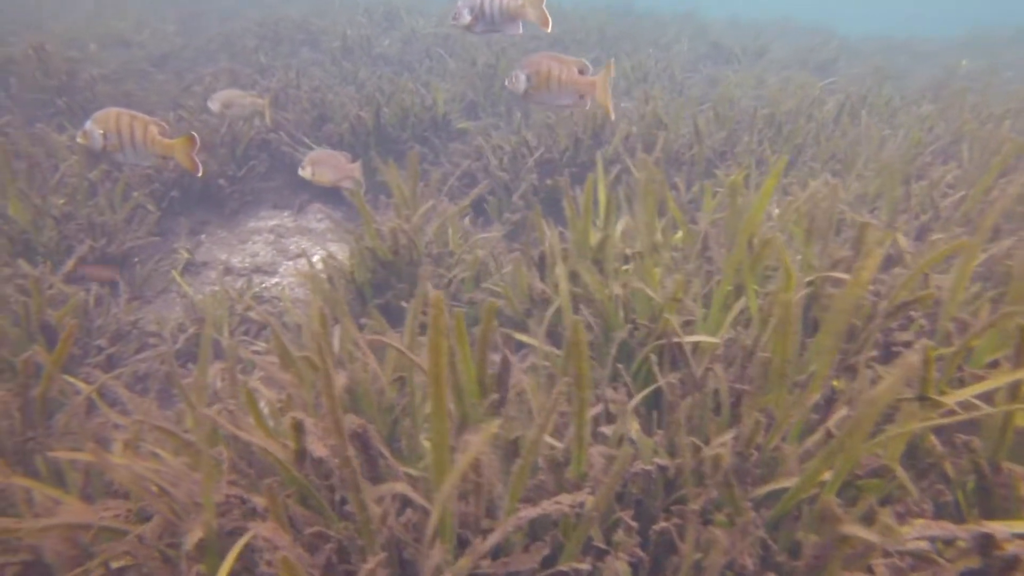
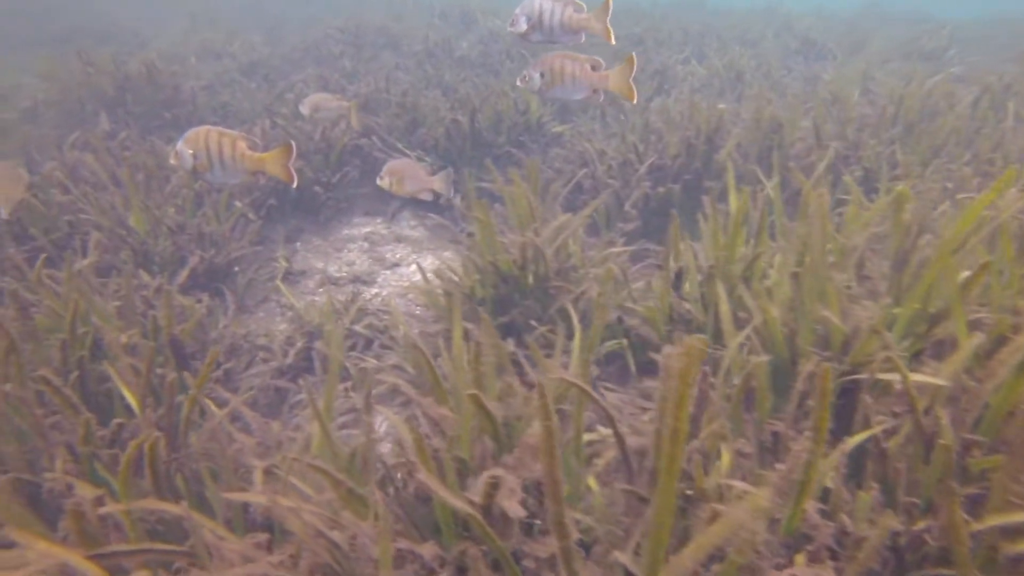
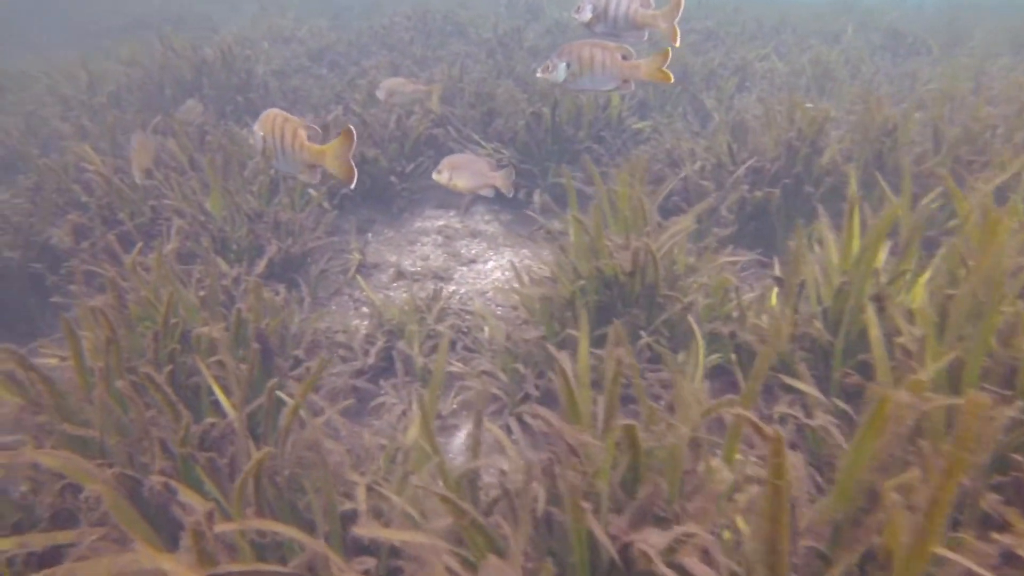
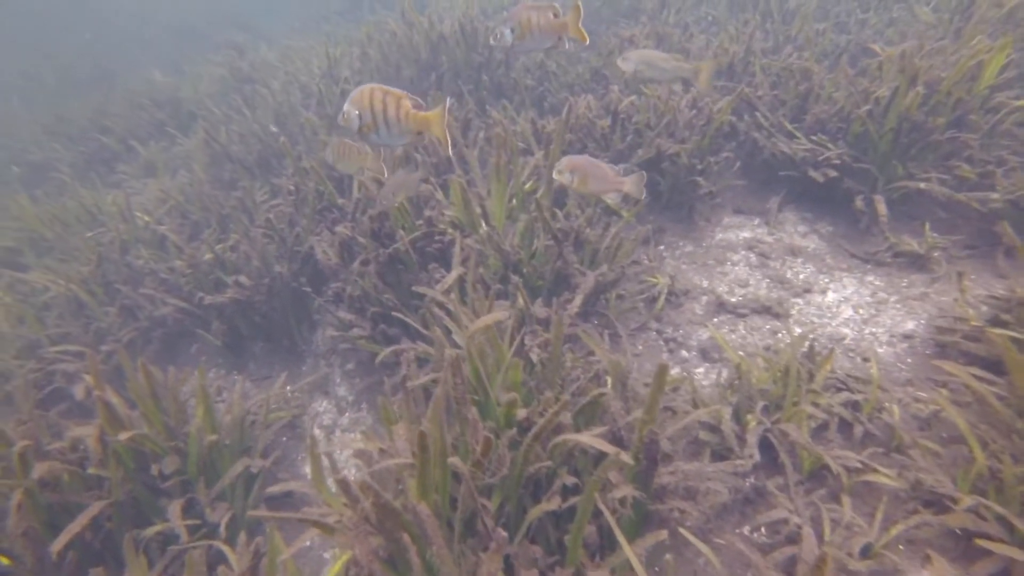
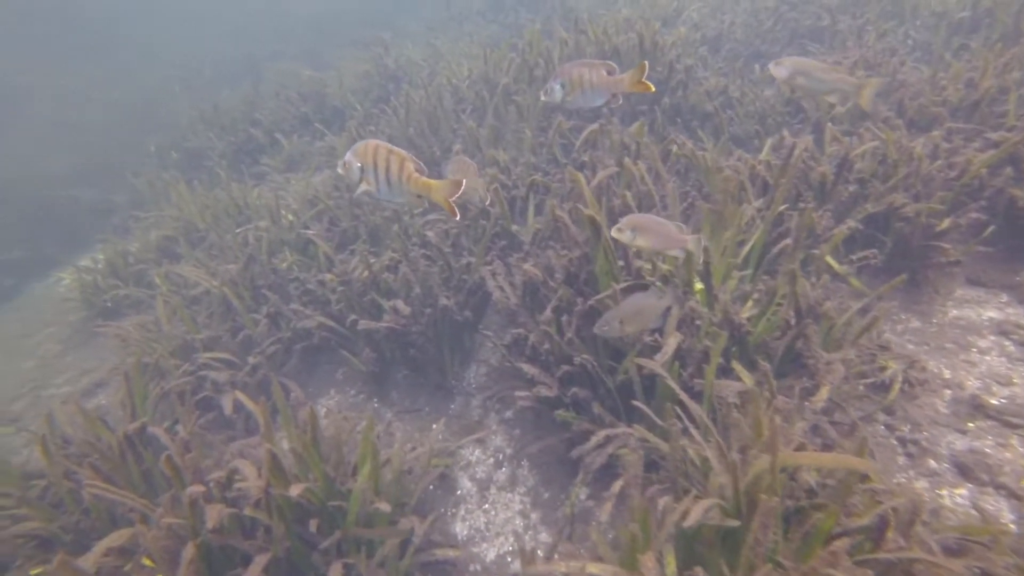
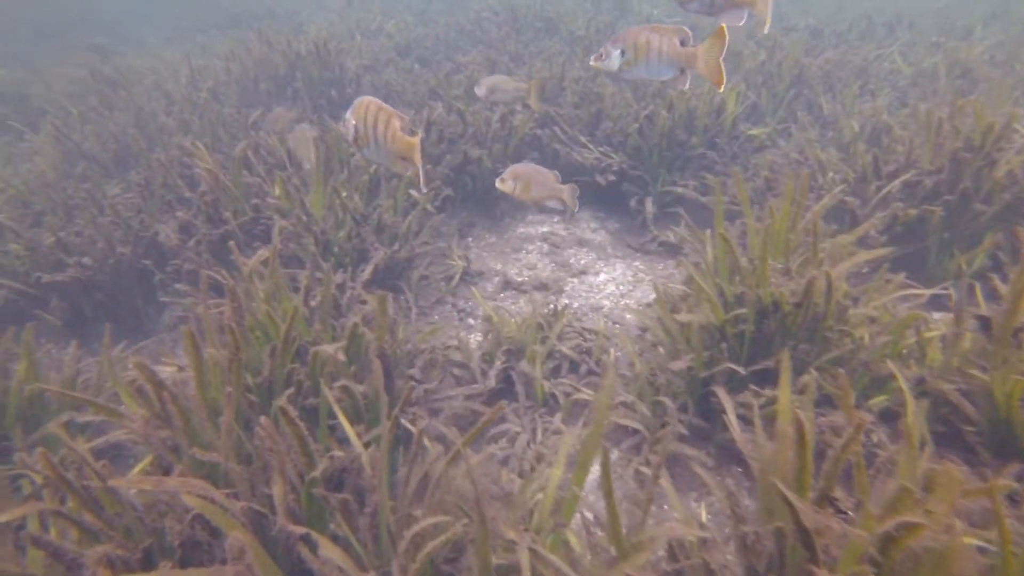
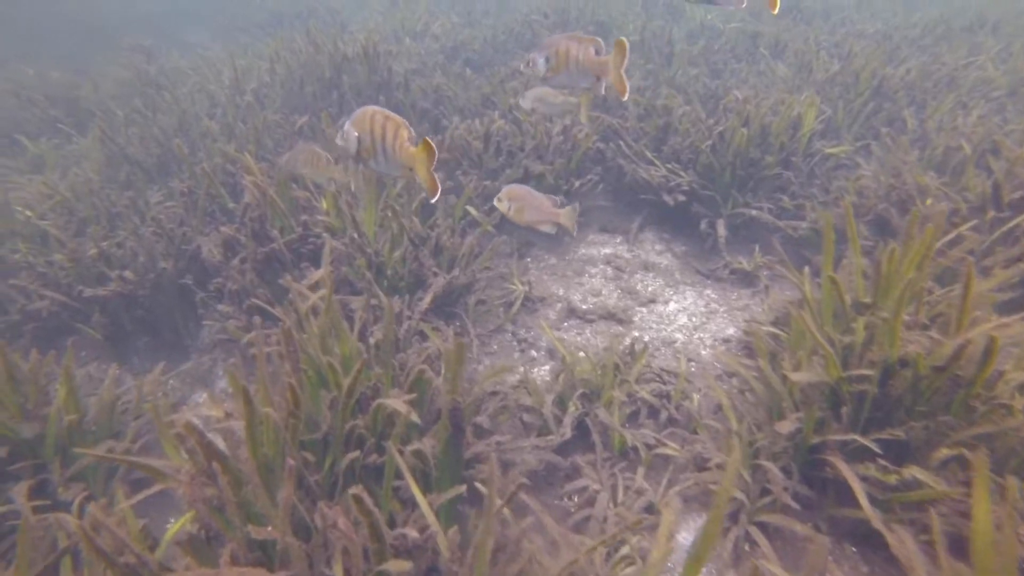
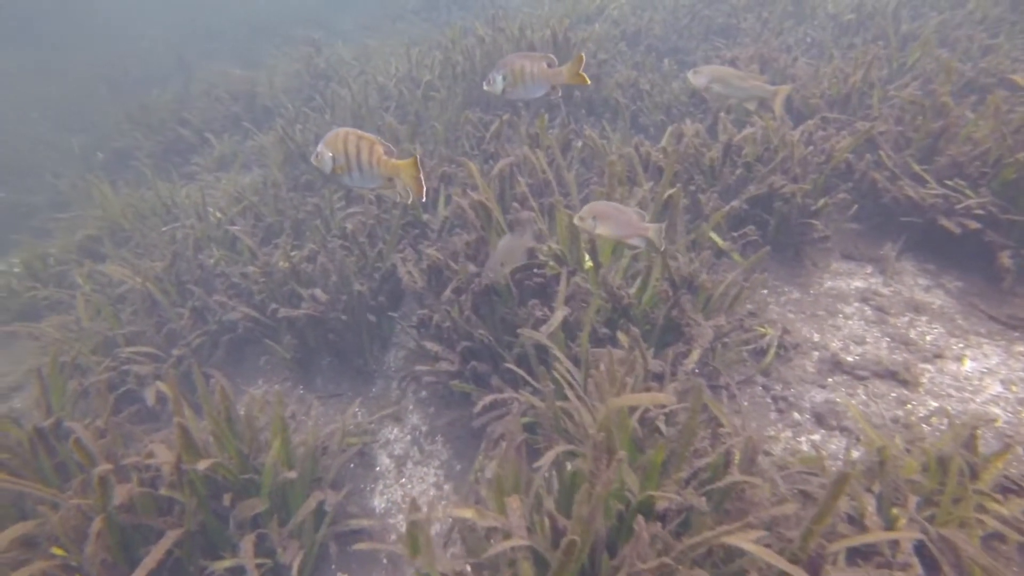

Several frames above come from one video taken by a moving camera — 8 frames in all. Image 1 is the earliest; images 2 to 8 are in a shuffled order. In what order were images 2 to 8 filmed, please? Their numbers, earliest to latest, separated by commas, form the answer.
2, 3, 6, 7, 4, 8, 5
